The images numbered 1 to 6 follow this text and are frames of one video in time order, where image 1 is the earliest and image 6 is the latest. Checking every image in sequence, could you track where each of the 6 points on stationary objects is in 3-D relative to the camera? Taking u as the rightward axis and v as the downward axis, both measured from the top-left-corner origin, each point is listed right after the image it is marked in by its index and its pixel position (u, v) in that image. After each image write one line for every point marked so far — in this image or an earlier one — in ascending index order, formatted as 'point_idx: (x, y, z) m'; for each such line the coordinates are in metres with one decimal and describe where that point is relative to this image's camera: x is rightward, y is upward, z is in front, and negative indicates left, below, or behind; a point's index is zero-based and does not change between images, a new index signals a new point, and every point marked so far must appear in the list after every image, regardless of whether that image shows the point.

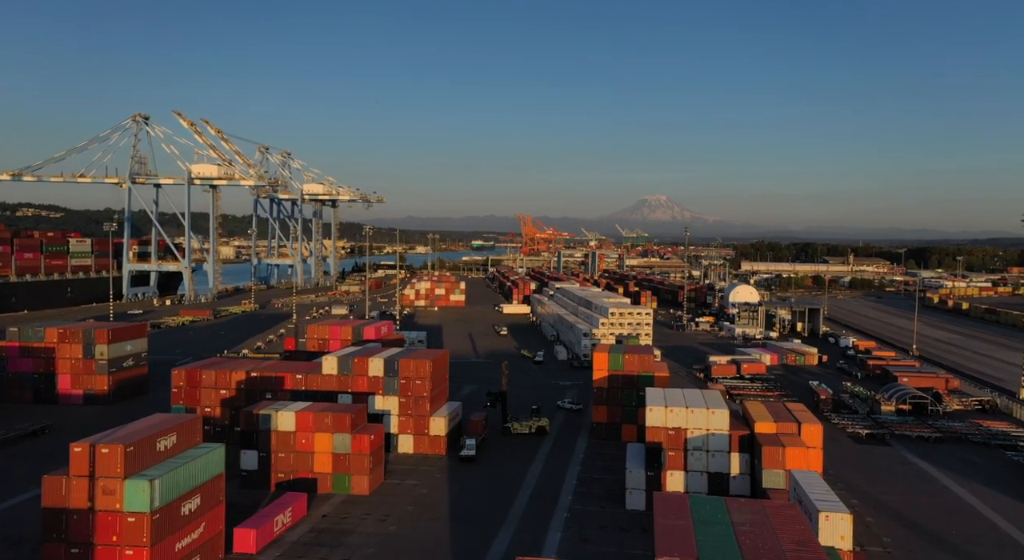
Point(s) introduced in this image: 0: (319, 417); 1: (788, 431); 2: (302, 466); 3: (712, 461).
0: (-4.5, -3.2, +17.0) m
1: (+6.2, -3.4, +16.1) m
2: (-4.9, -4.4, +17.0) m
3: (+4.5, -4.1, +16.4) m
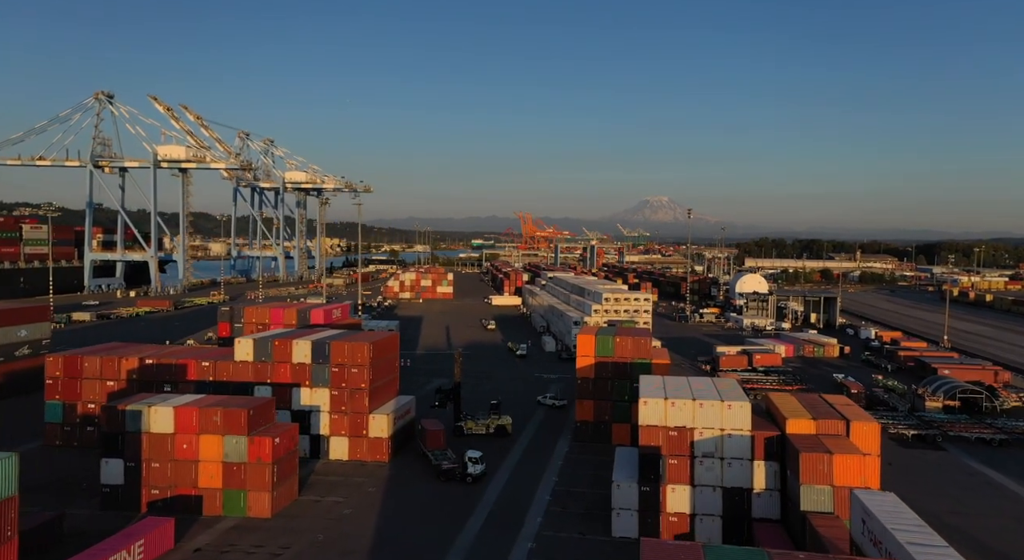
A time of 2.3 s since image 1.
0: (-5.4, -2.4, +12.8) m
1: (+5.3, -2.5, +11.9) m
2: (-5.8, -3.5, +12.8) m
3: (+3.6, -3.2, +12.1) m
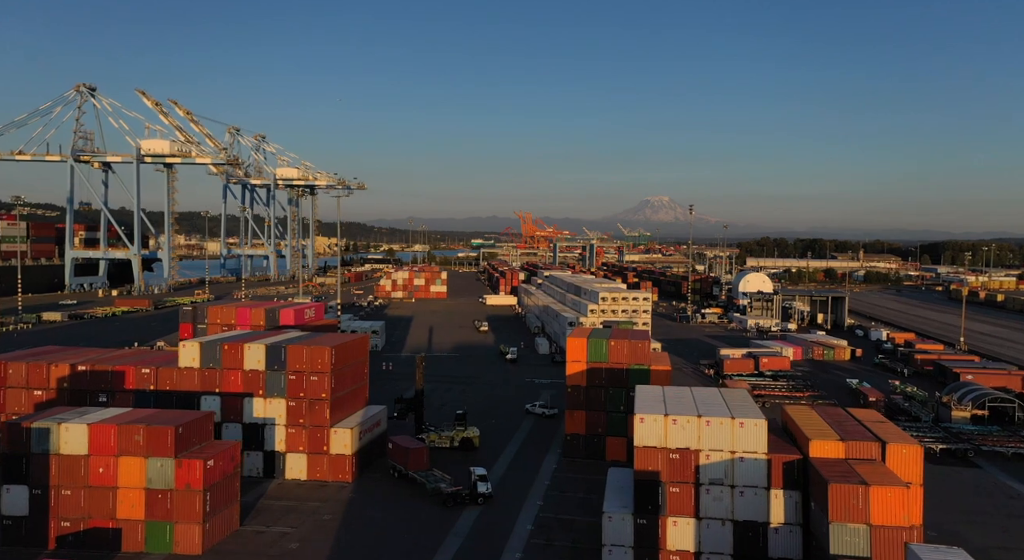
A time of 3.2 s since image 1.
0: (-5.8, -2.3, +10.9) m
1: (+4.9, -2.4, +10.0) m
2: (-6.2, -3.5, +10.9) m
3: (+3.2, -3.1, +10.2) m
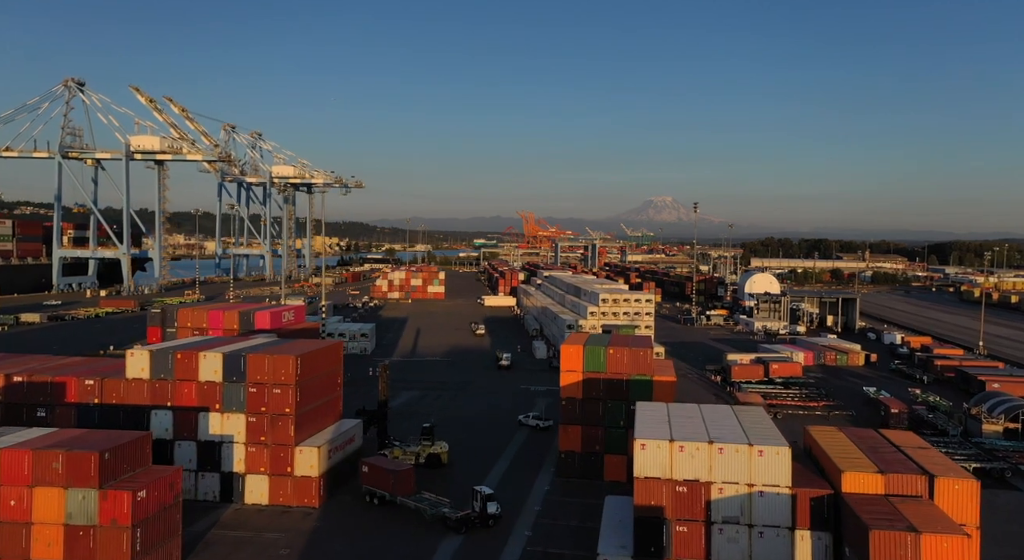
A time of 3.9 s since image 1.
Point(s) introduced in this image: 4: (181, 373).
0: (-6.1, -2.3, +9.3) m
1: (+4.6, -2.5, +8.4) m
2: (-6.5, -3.5, +9.4) m
3: (+2.9, -3.2, +8.7) m
4: (-5.9, -1.7, +13.0) m
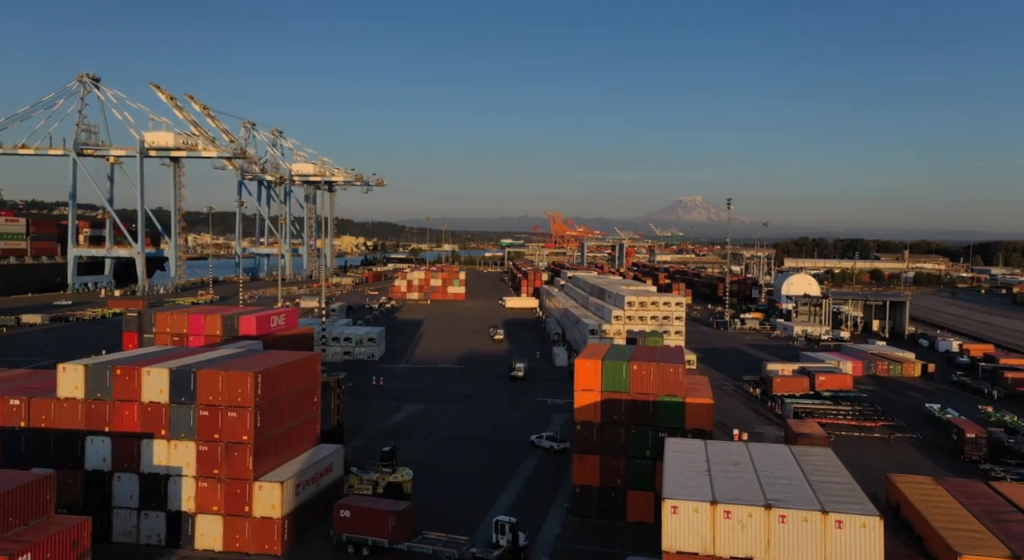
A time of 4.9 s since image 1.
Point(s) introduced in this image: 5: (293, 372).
0: (-6.2, -2.3, +7.3) m
1: (+4.4, -2.5, +5.9) m
2: (-6.6, -3.5, +7.4) m
3: (+2.8, -3.2, +6.2) m
4: (-5.9, -1.7, +11.0) m
5: (-3.6, -1.5, +11.9) m
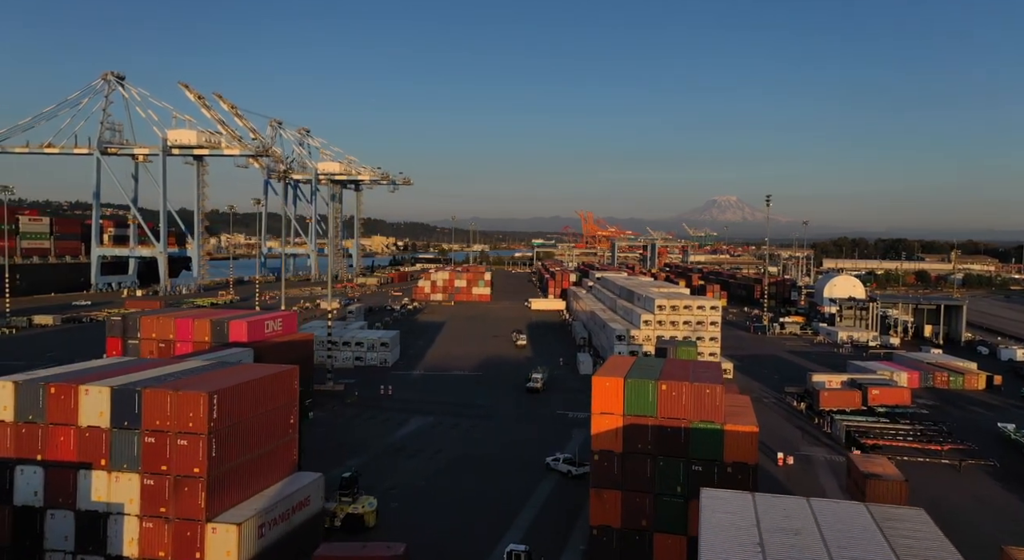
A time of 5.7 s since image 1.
0: (-6.3, -2.3, +5.7) m
1: (+4.2, -2.6, +3.9) m
2: (-6.8, -3.5, +5.8) m
3: (+2.6, -3.3, +4.3) m
4: (-5.9, -1.7, +9.3) m
5: (-3.5, -1.5, +10.2) m
